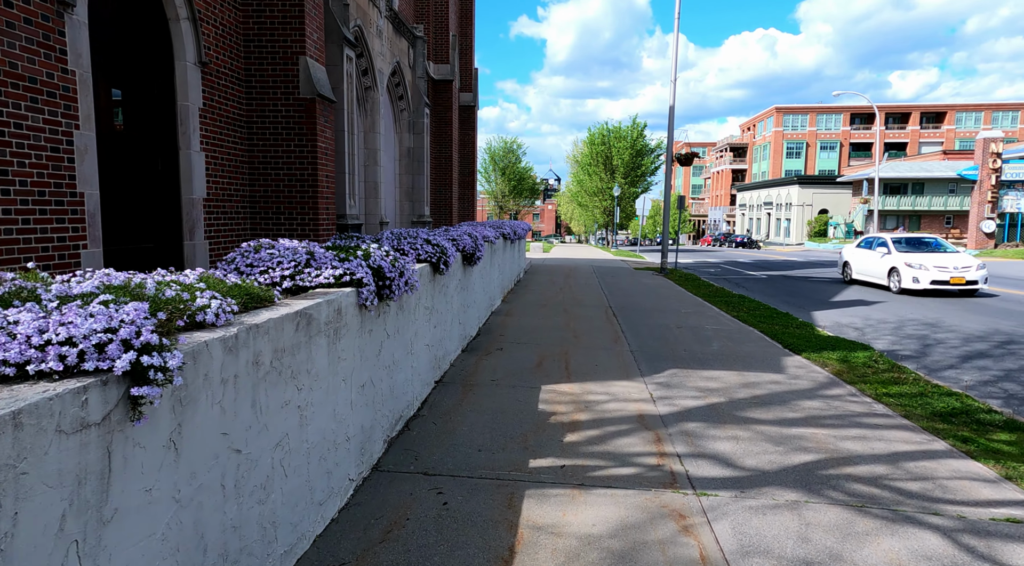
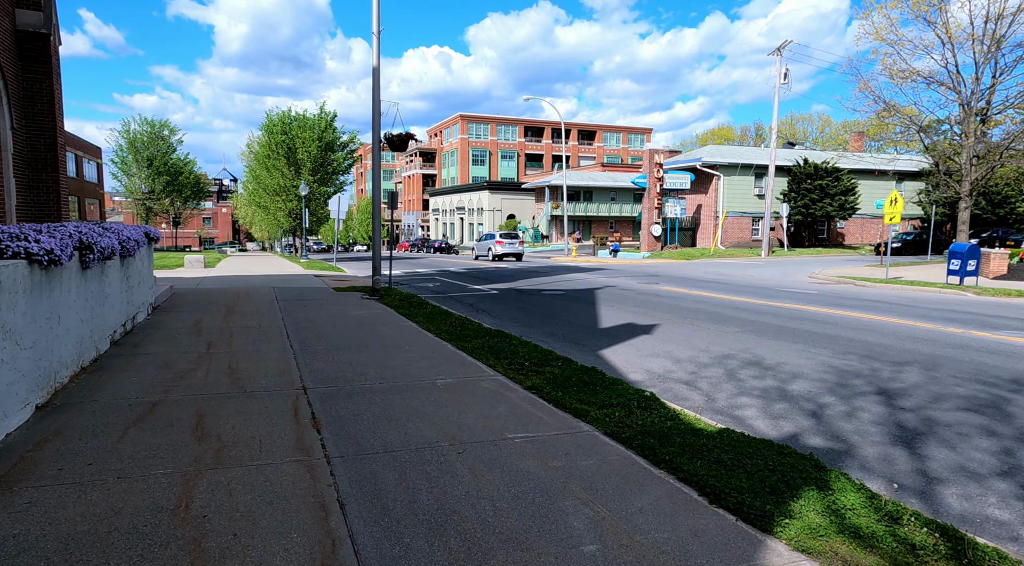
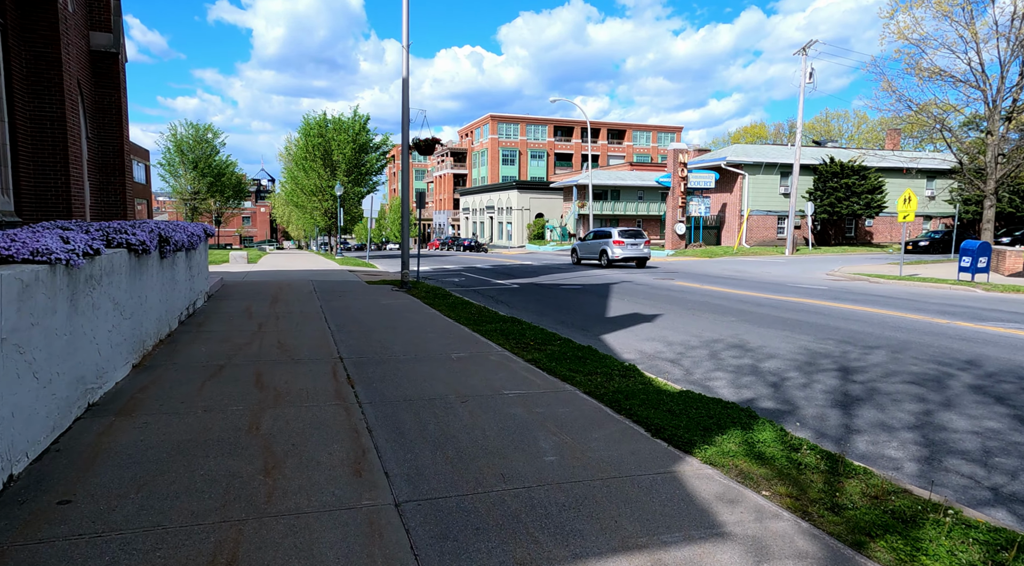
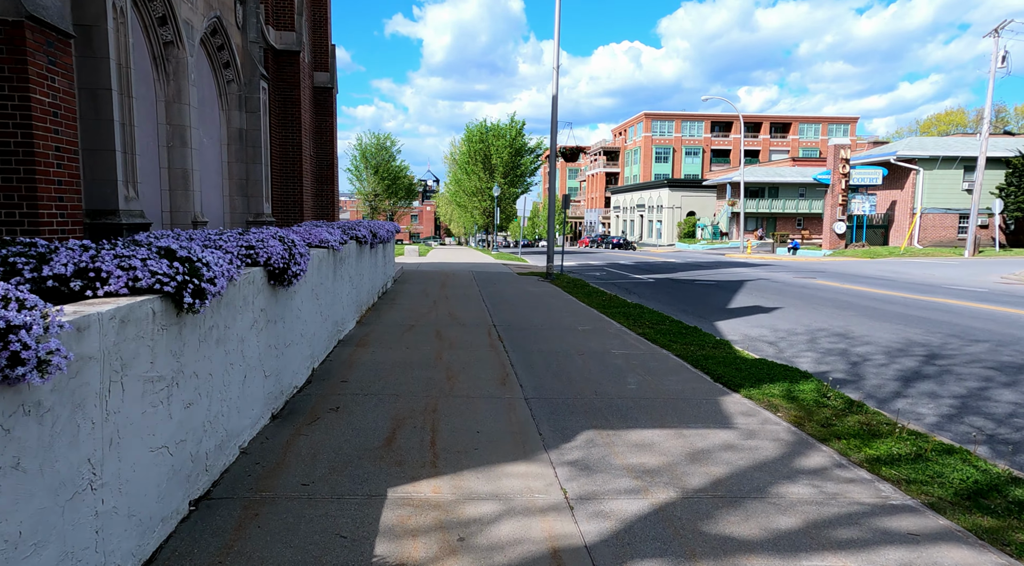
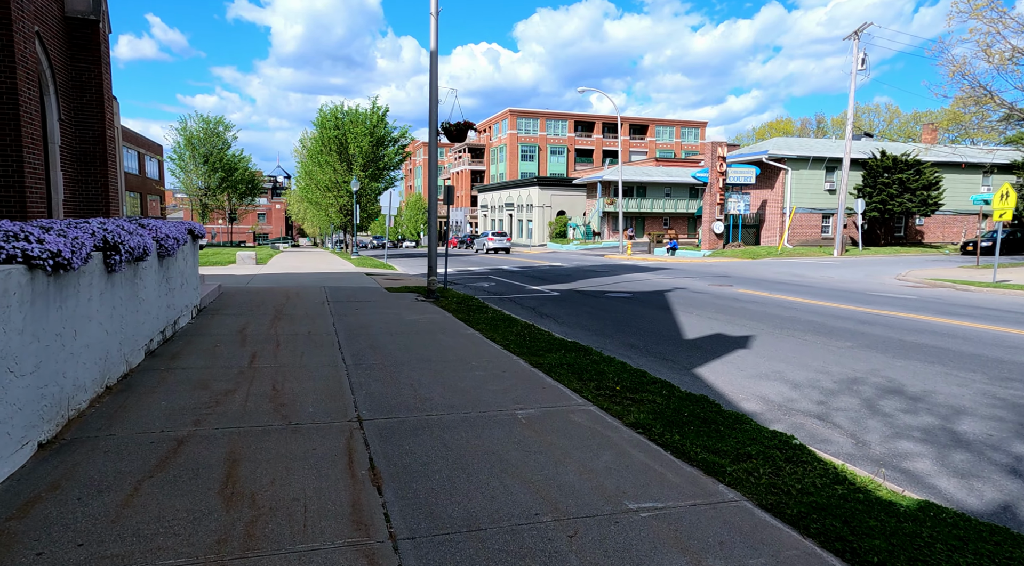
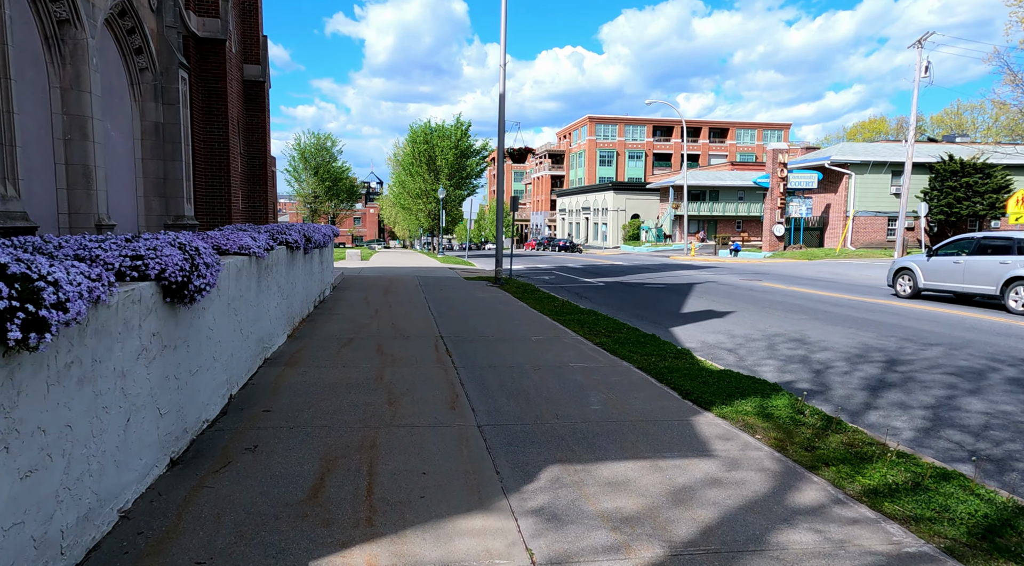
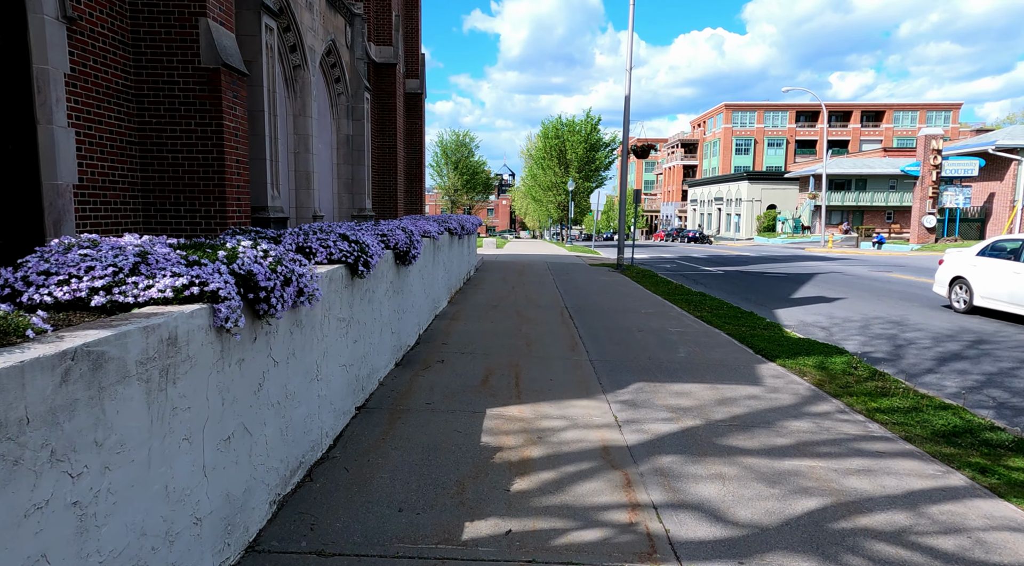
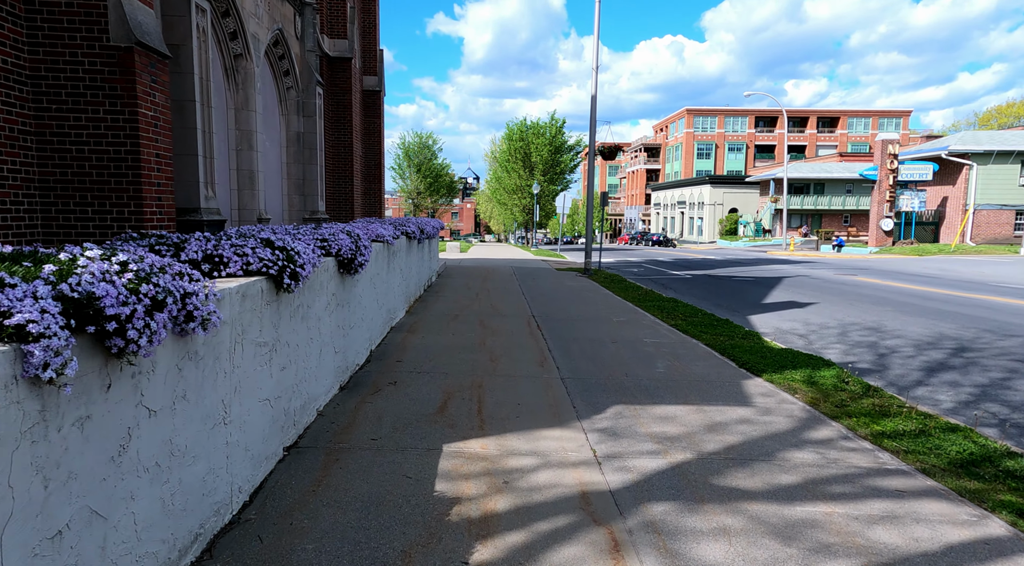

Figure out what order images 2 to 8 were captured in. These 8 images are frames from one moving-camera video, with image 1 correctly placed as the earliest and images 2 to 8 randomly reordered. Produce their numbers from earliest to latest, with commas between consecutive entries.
7, 8, 4, 6, 3, 2, 5
